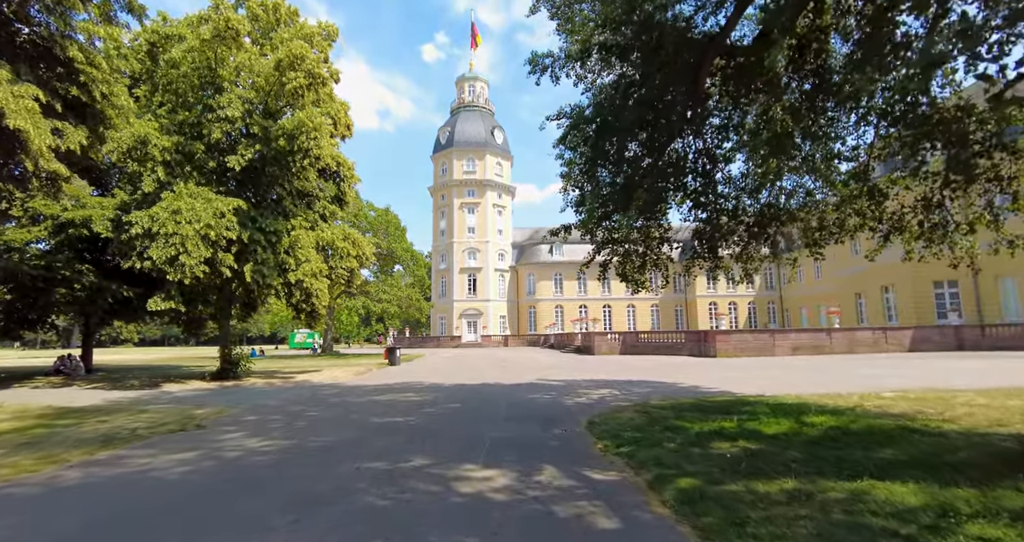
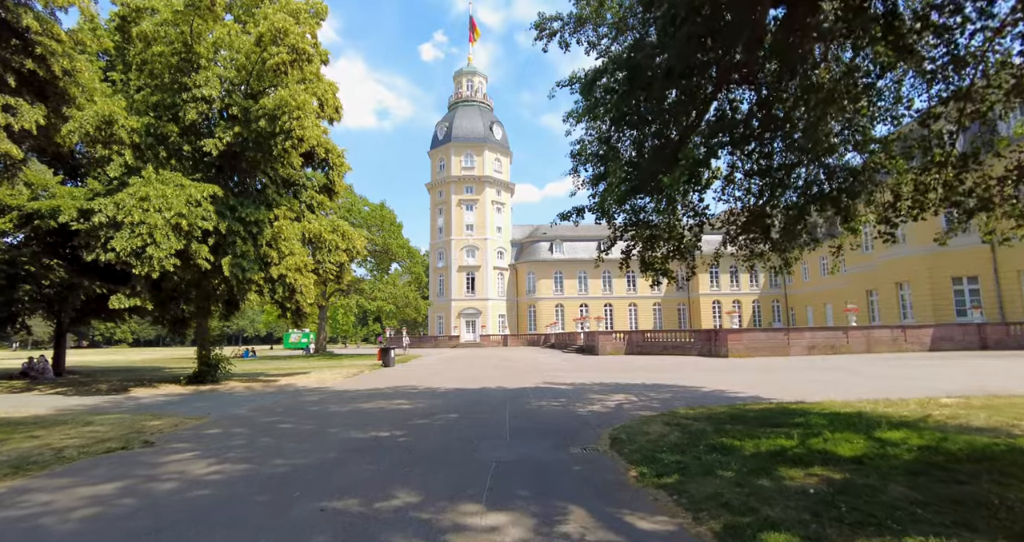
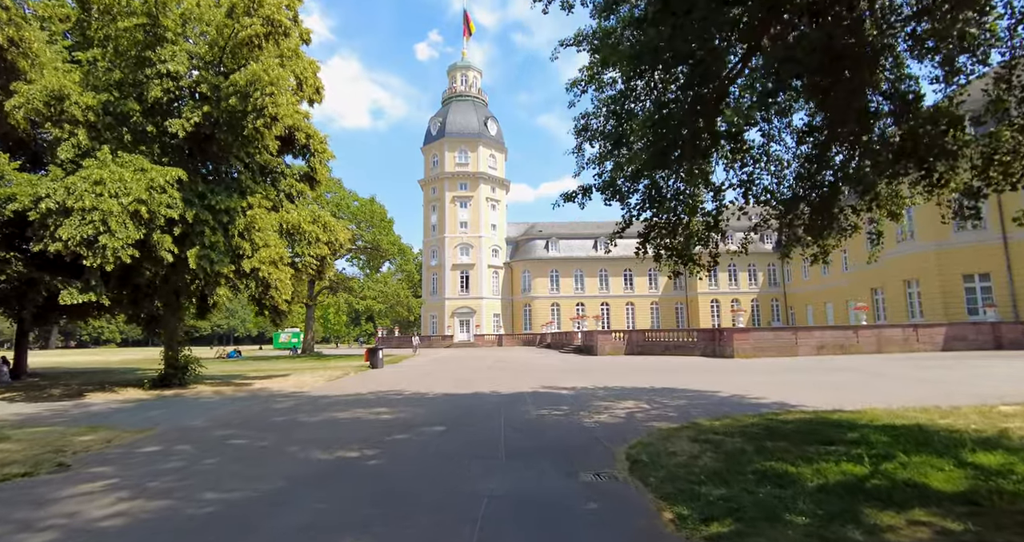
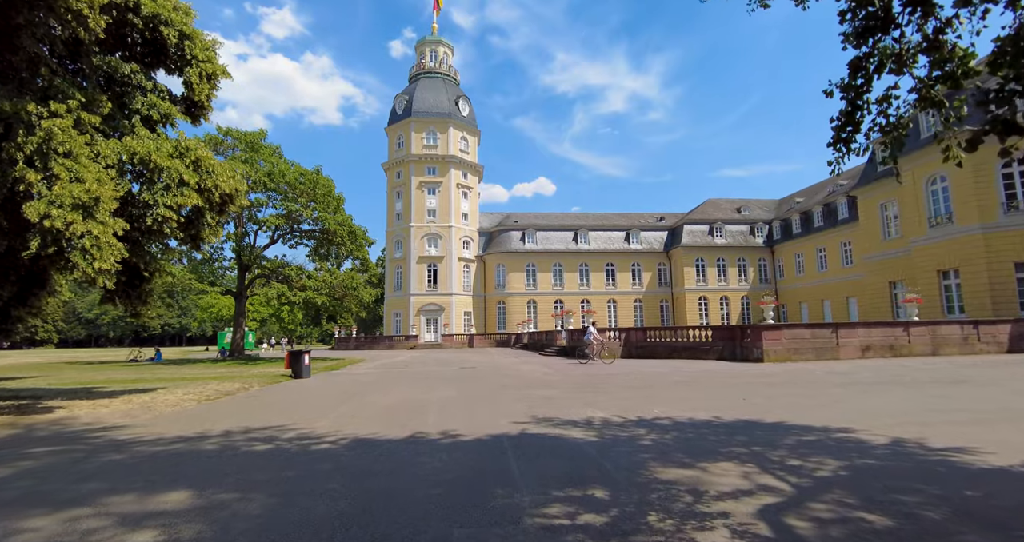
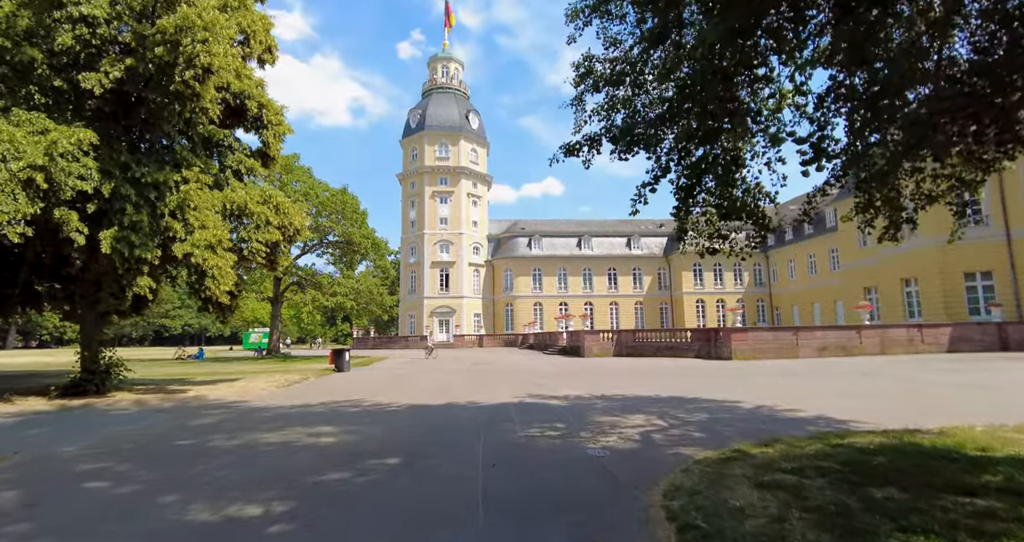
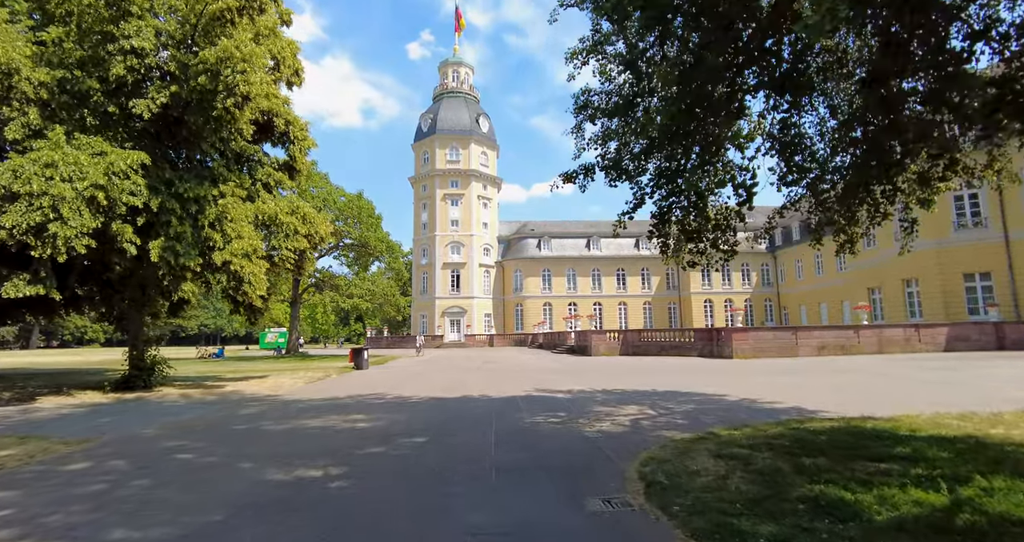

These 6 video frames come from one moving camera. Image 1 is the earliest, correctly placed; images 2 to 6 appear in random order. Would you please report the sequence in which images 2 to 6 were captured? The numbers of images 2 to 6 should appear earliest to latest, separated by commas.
2, 3, 6, 5, 4
